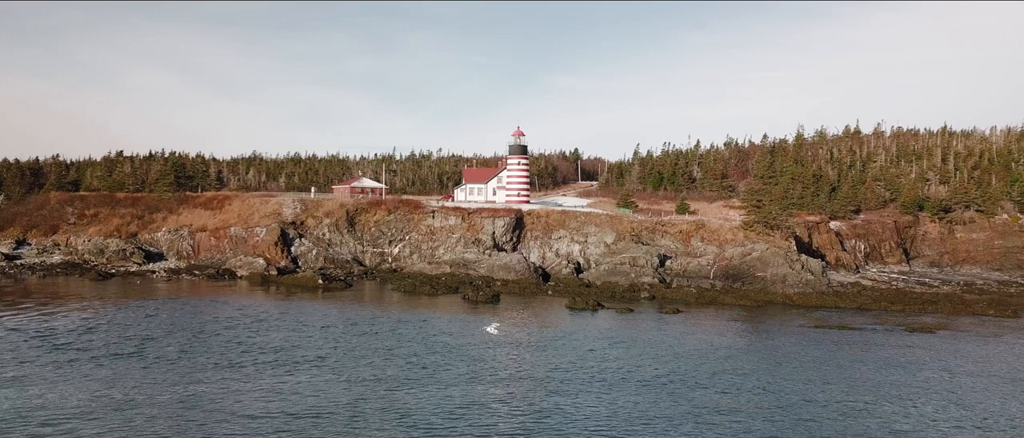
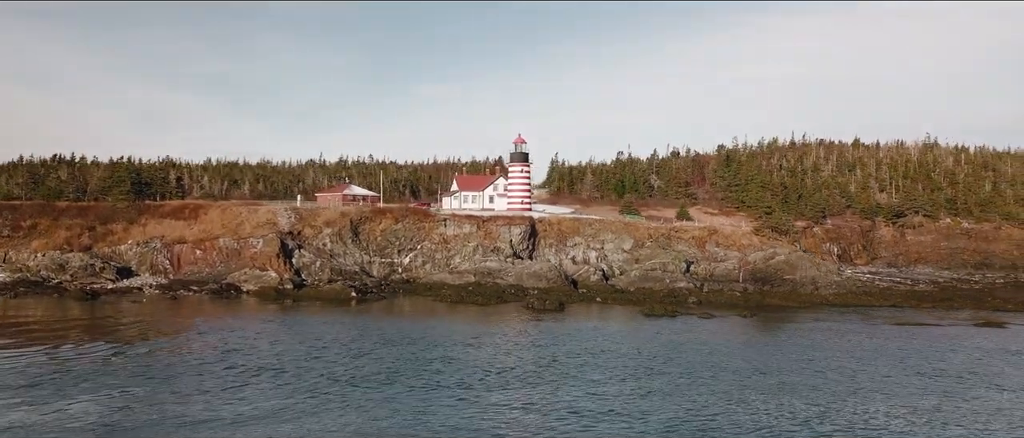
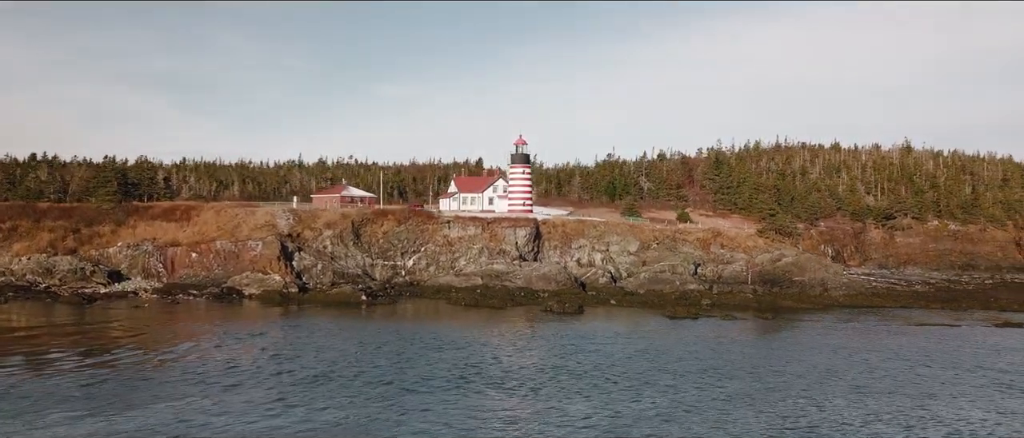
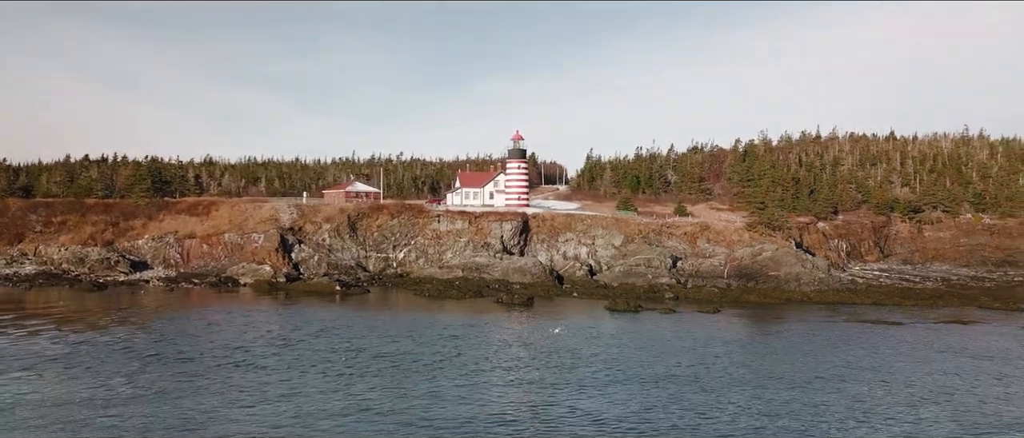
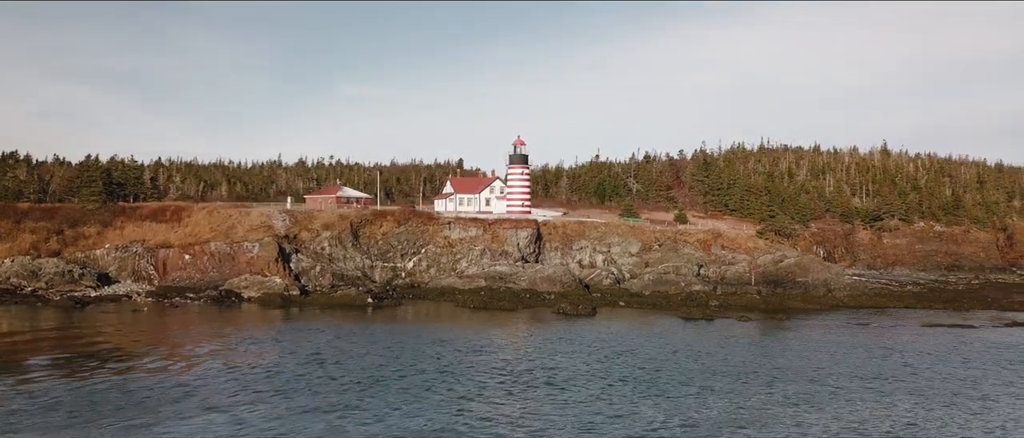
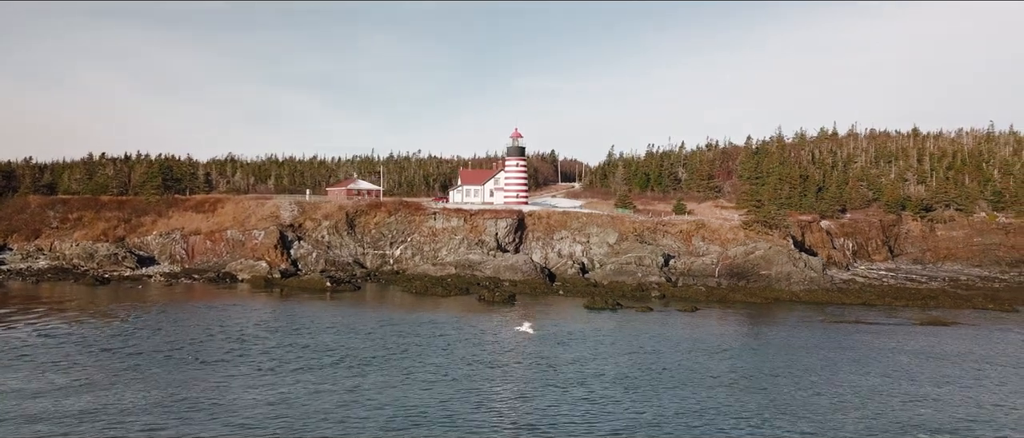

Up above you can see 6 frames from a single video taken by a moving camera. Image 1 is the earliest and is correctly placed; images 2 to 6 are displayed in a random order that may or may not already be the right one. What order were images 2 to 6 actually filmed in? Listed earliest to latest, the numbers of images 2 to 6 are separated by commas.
6, 4, 2, 3, 5
